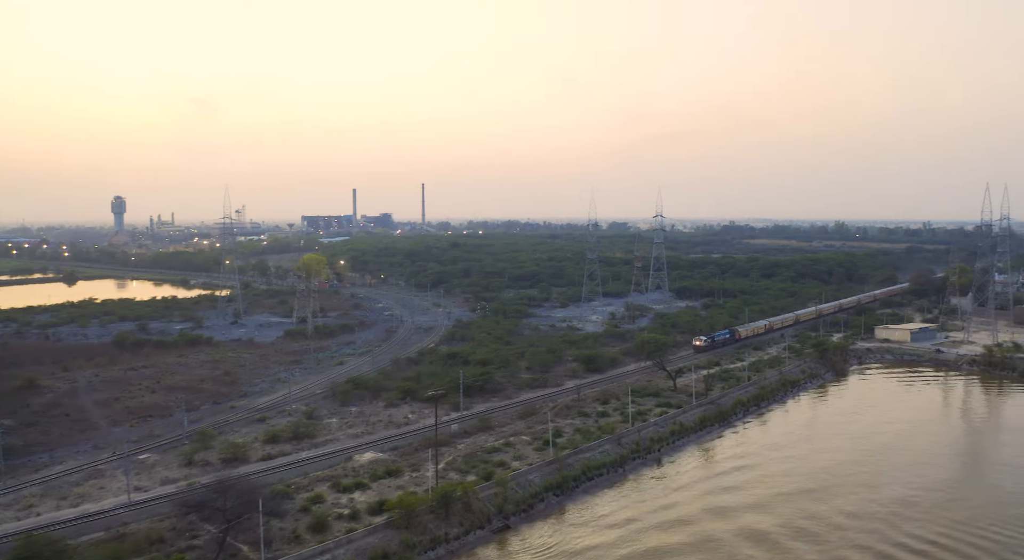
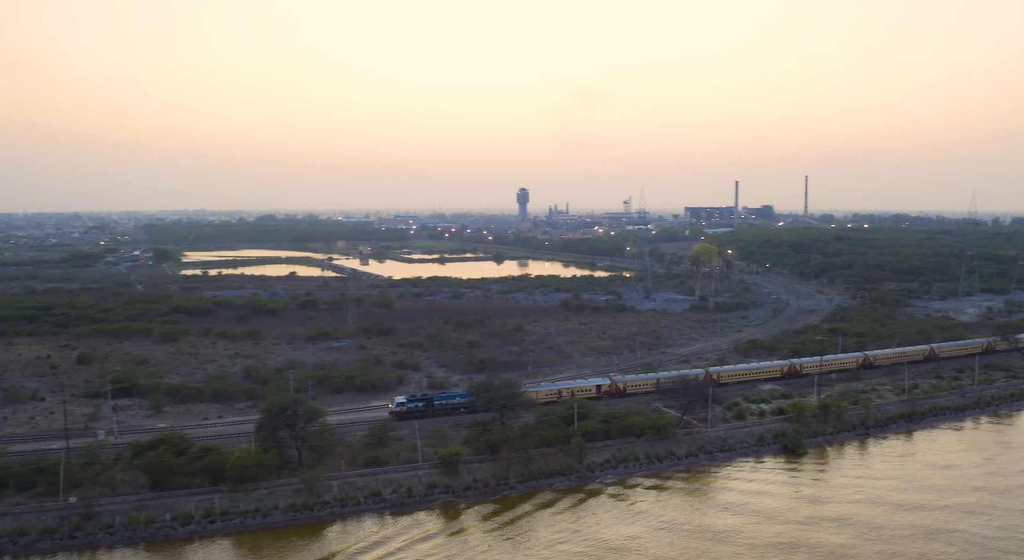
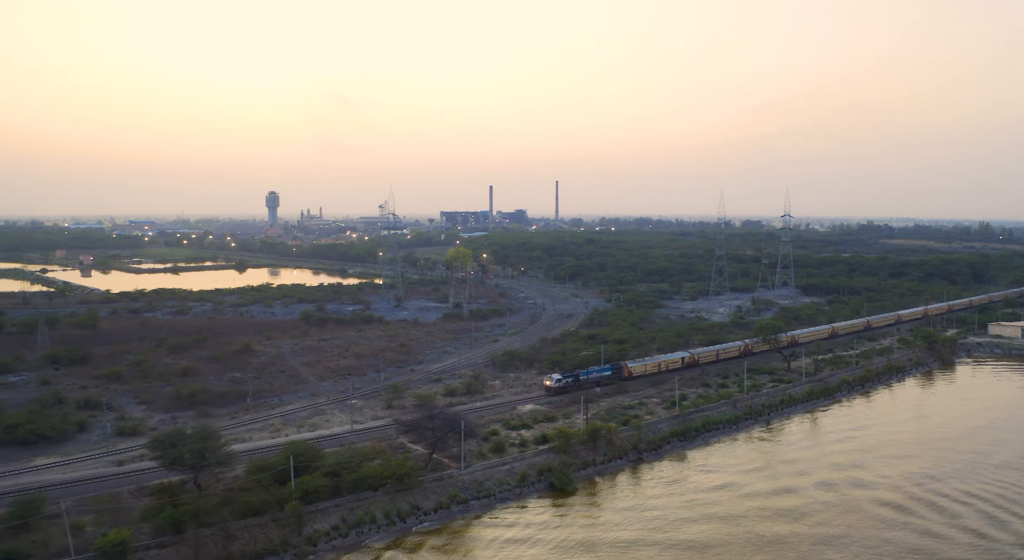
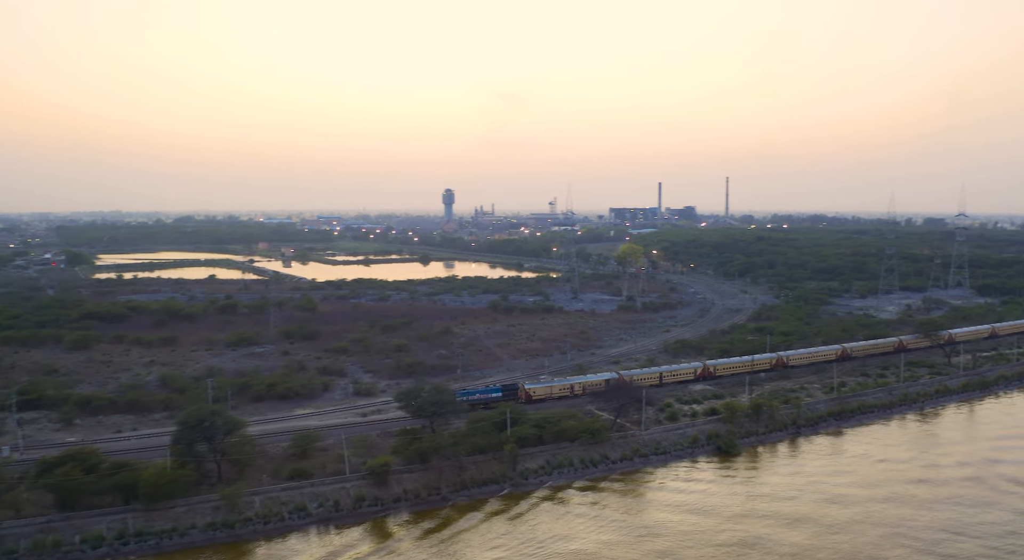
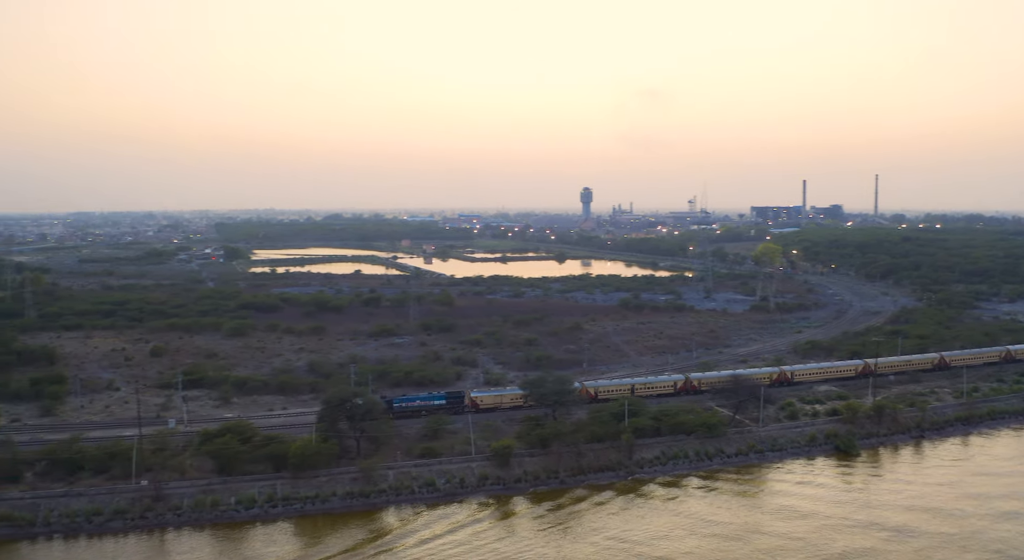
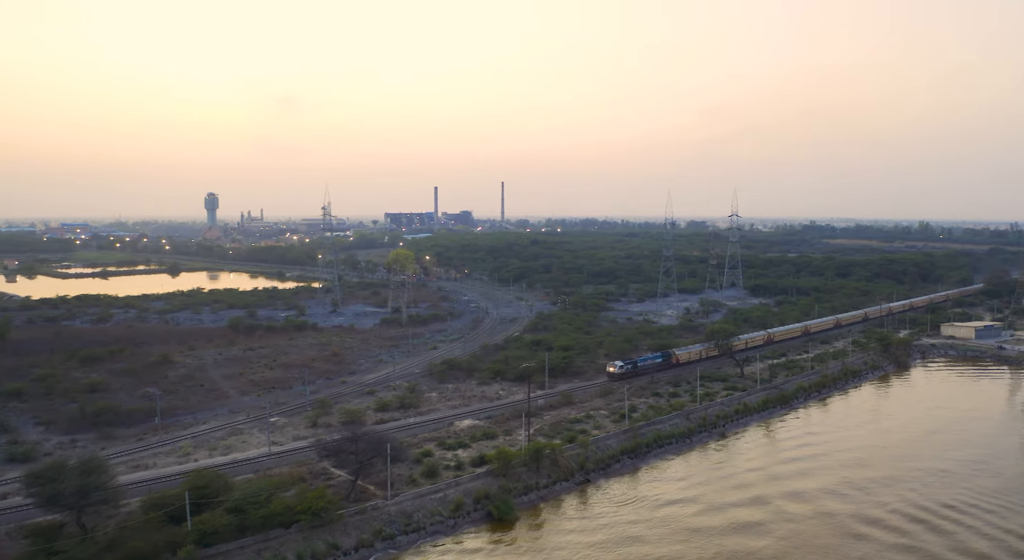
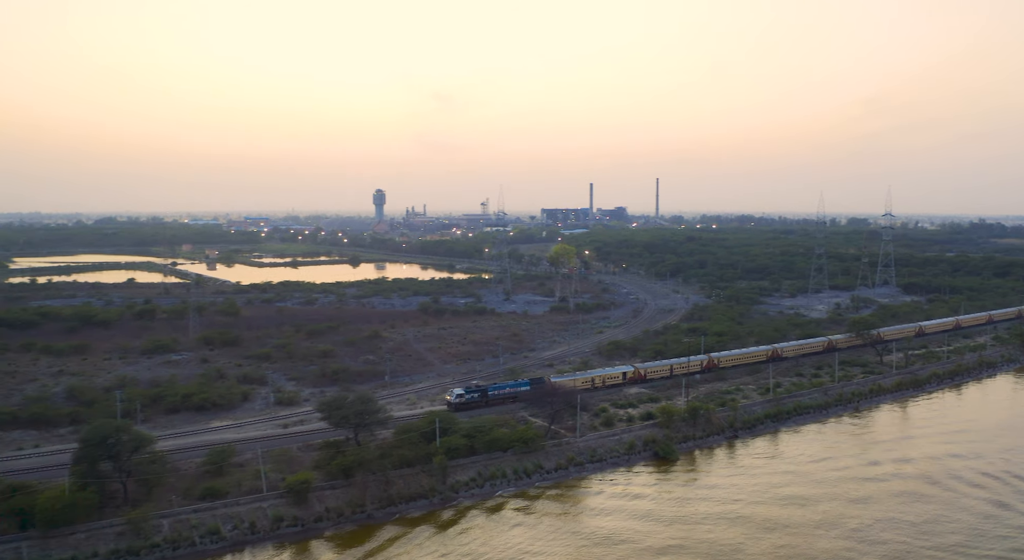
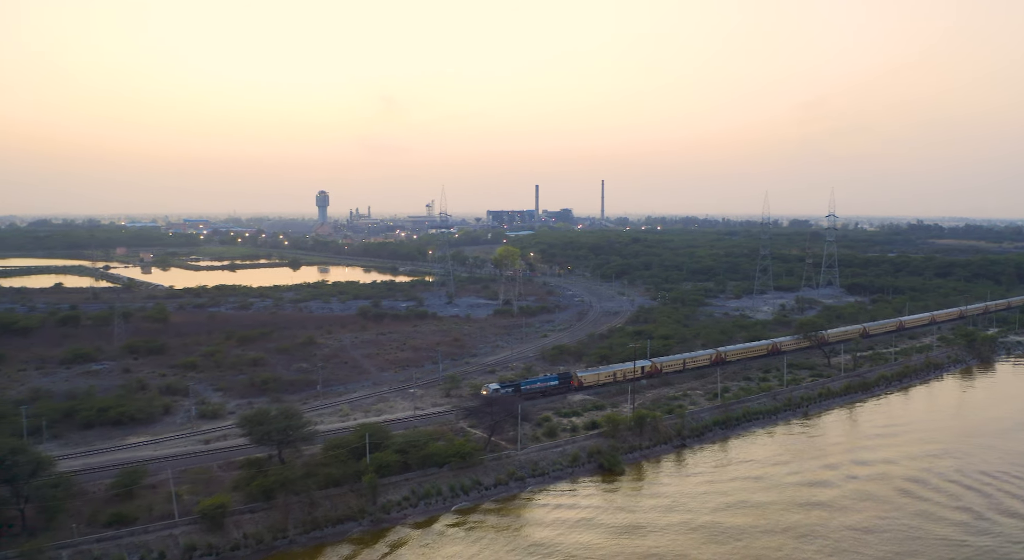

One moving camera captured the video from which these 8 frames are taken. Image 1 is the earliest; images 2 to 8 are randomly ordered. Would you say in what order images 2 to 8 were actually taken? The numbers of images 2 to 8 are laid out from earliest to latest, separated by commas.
6, 3, 8, 7, 4, 2, 5
